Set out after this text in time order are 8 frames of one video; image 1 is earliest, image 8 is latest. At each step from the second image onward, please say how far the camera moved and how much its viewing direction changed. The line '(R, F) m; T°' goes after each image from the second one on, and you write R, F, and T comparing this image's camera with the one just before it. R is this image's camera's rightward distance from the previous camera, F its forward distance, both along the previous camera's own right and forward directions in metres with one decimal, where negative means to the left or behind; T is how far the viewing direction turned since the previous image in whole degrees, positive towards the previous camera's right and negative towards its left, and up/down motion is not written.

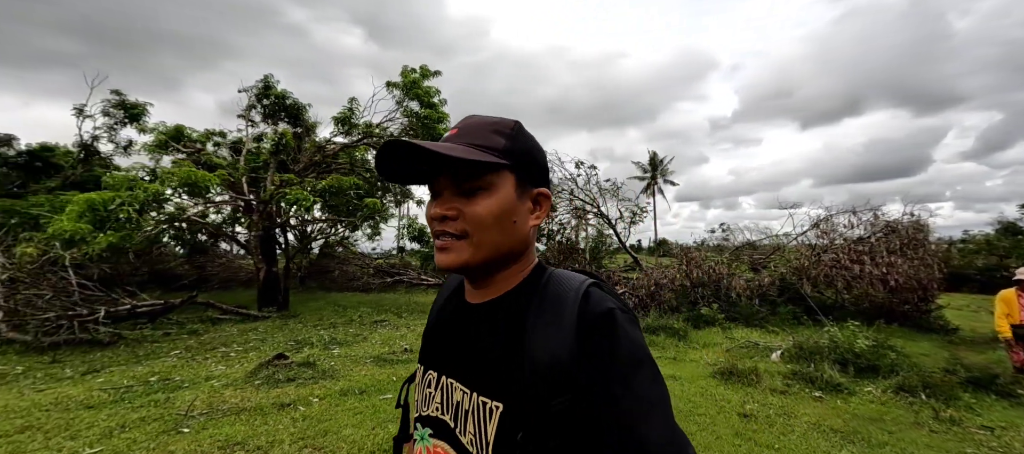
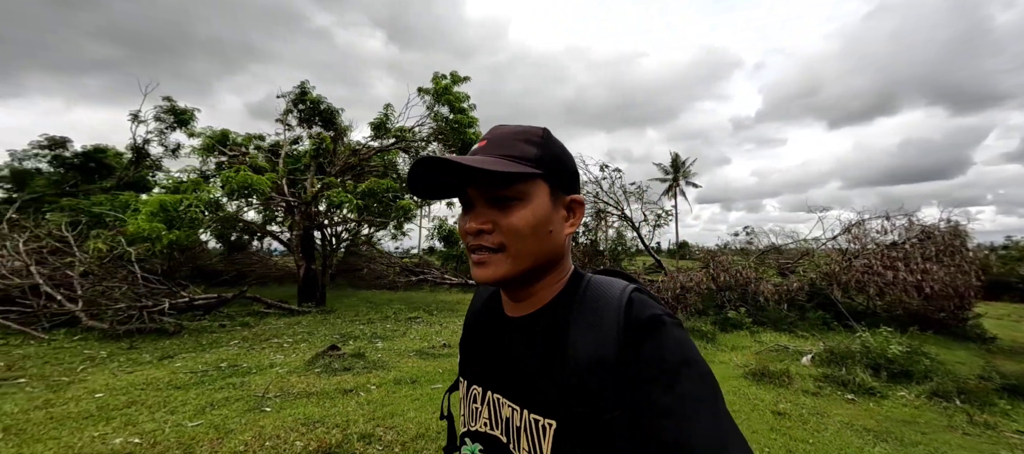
(-0.3, -0.3) m; -3°
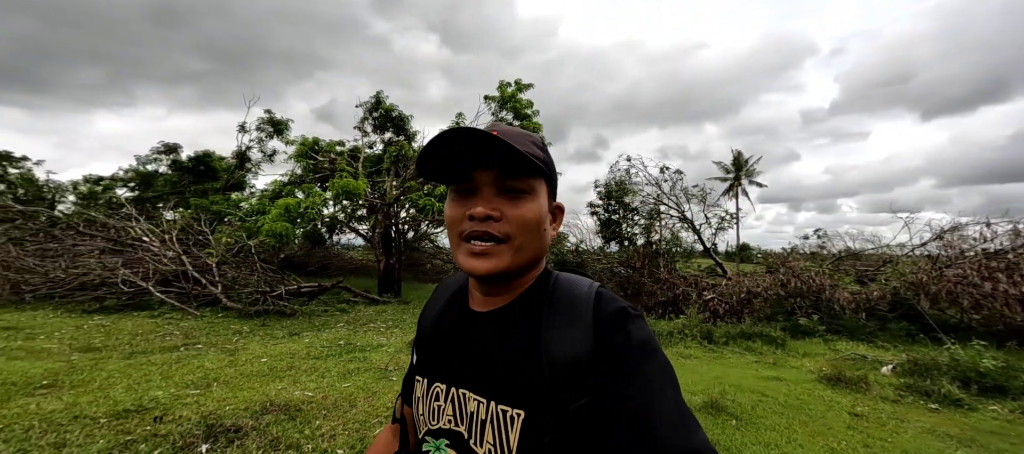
(-0.4, -0.6) m; -7°
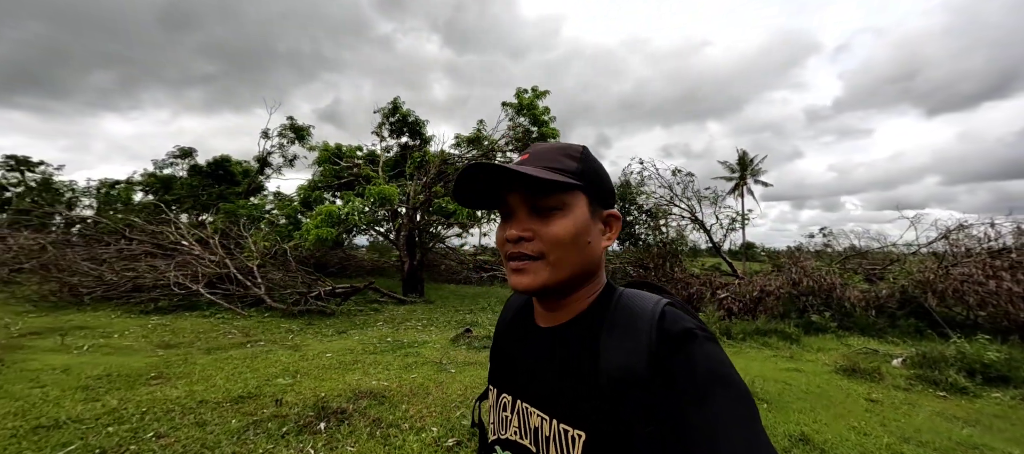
(-0.5, -0.4) m; 0°
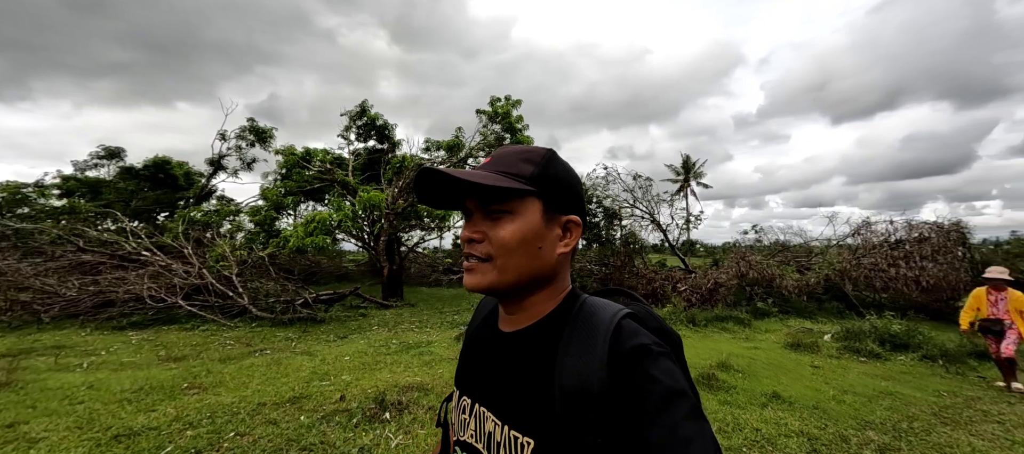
(-0.8, -0.5) m; +7°
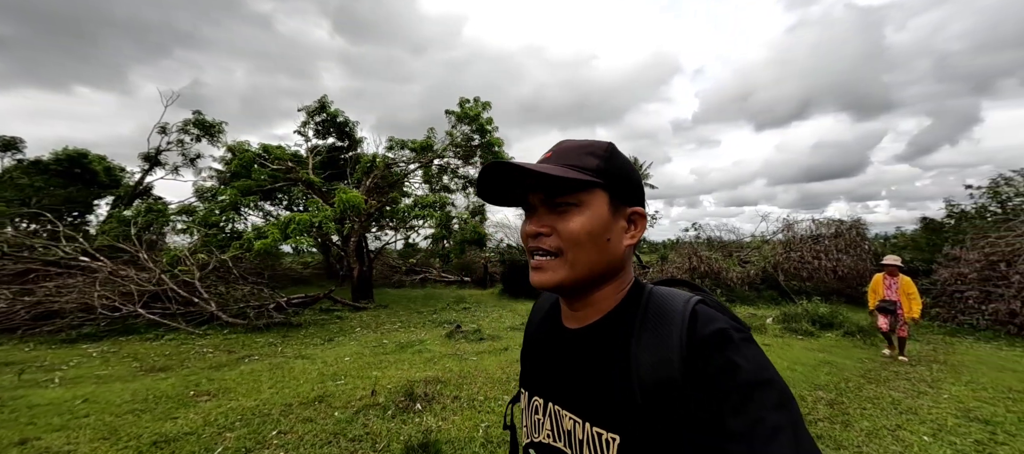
(-0.7, -0.3) m; +7°
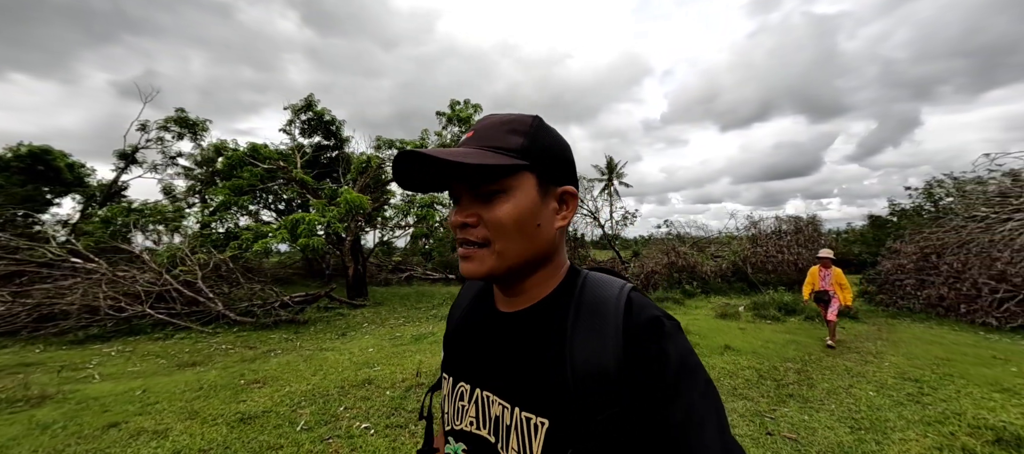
(-0.6, -0.5) m; +4°
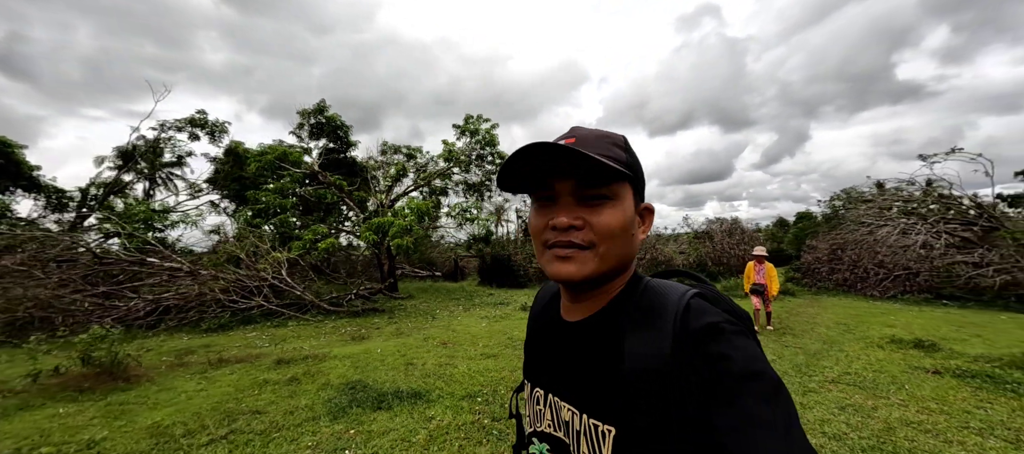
(-2.8, -1.8) m; +9°
